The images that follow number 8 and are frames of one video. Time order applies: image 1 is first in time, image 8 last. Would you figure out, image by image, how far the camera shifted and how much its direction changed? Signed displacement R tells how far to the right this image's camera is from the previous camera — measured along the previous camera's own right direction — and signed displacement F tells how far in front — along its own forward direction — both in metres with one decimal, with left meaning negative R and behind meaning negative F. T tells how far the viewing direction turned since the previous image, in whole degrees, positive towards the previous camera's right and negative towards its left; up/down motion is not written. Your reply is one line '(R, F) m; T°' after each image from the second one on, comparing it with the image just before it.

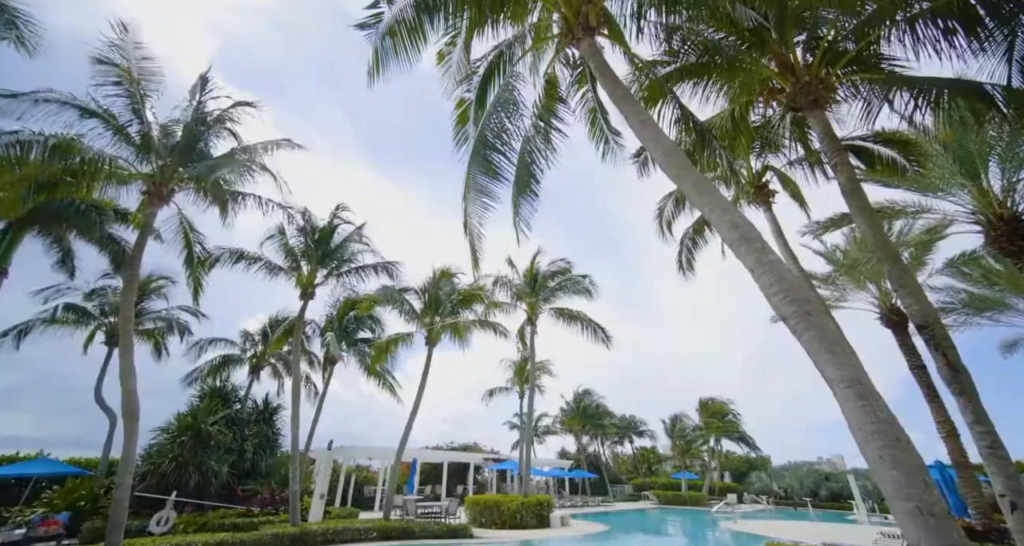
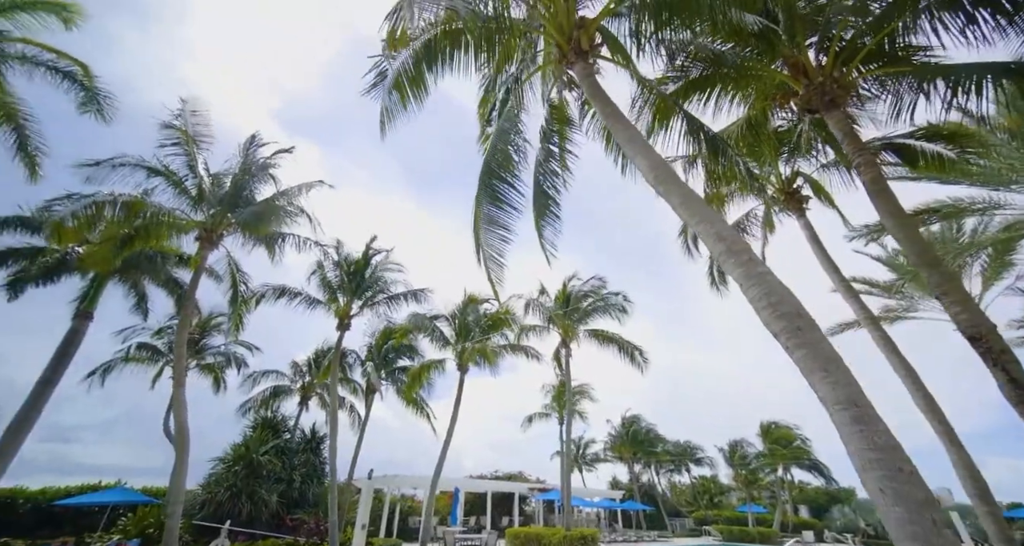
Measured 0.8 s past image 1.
(+0.7, -0.1) m; -6°
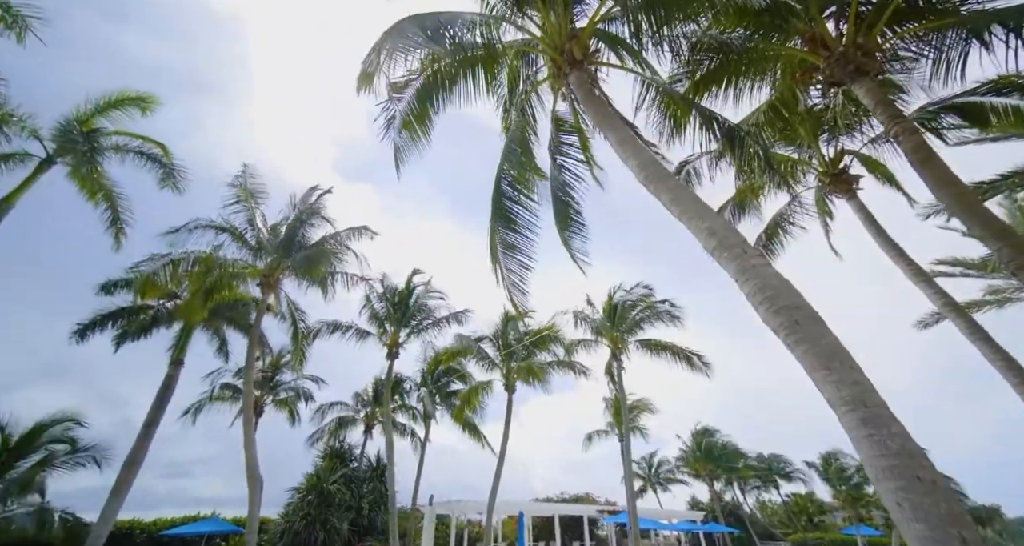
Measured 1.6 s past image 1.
(+0.8, 0.0) m; -8°
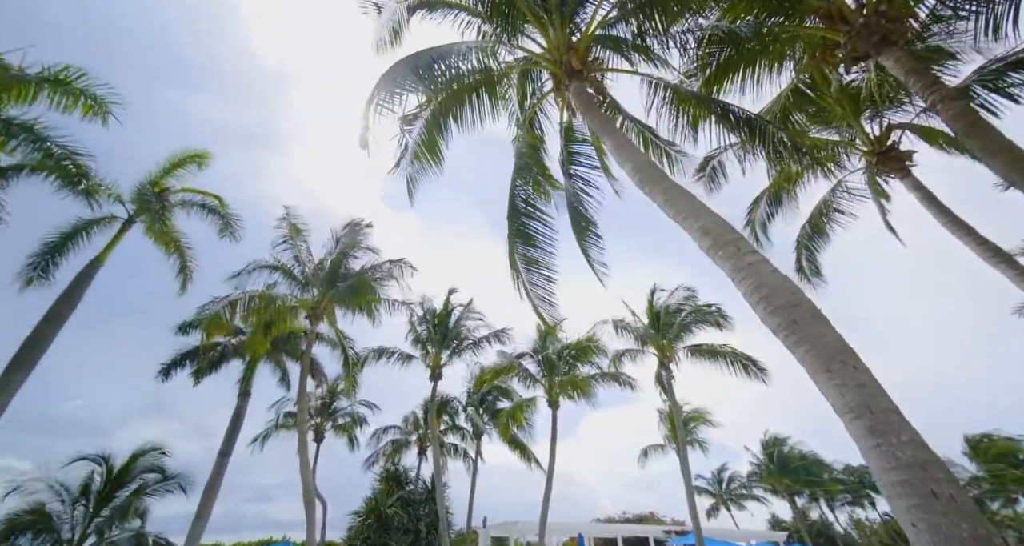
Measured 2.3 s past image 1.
(+0.7, 0.0) m; -7°
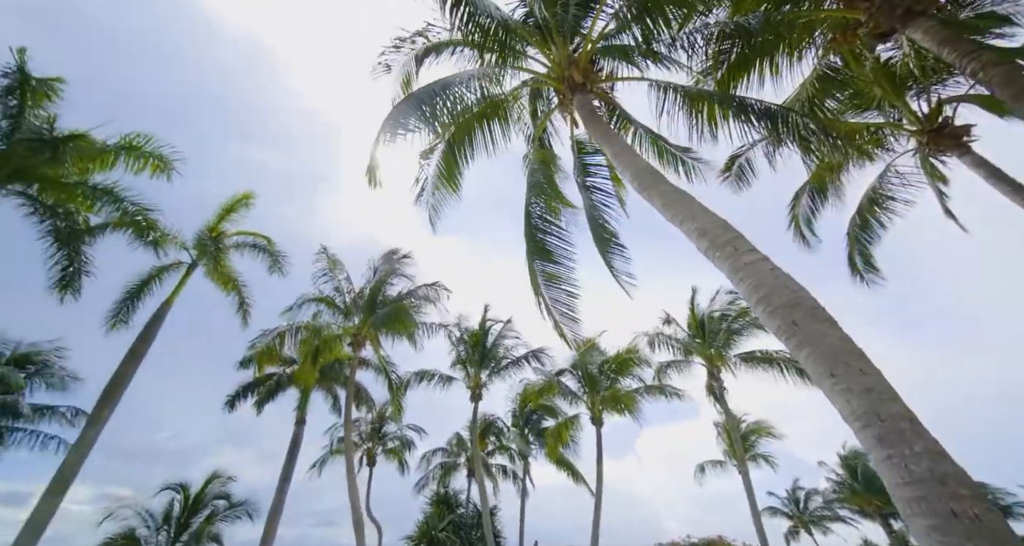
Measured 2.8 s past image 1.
(+0.6, 0.0) m; -7°
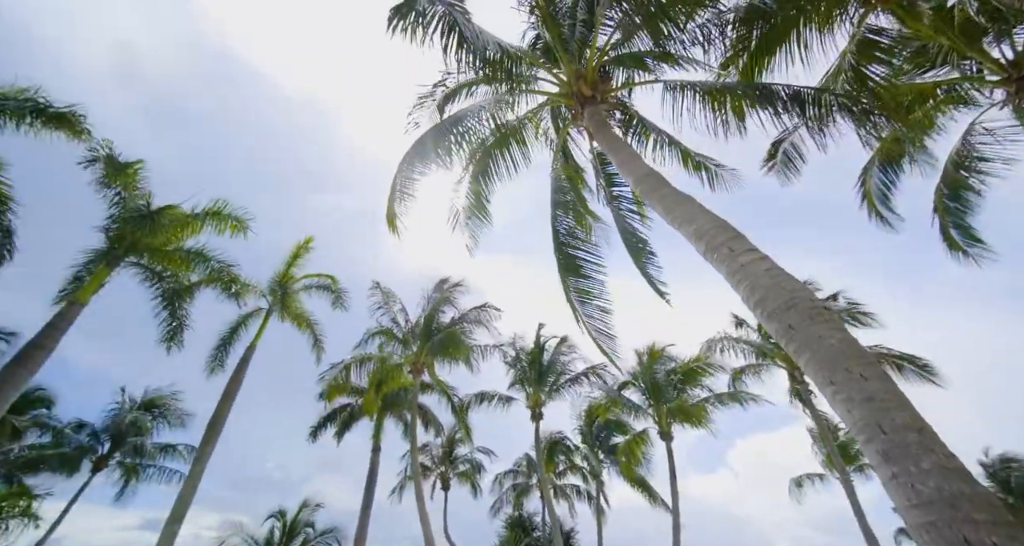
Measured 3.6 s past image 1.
(+0.8, +0.1) m; -10°
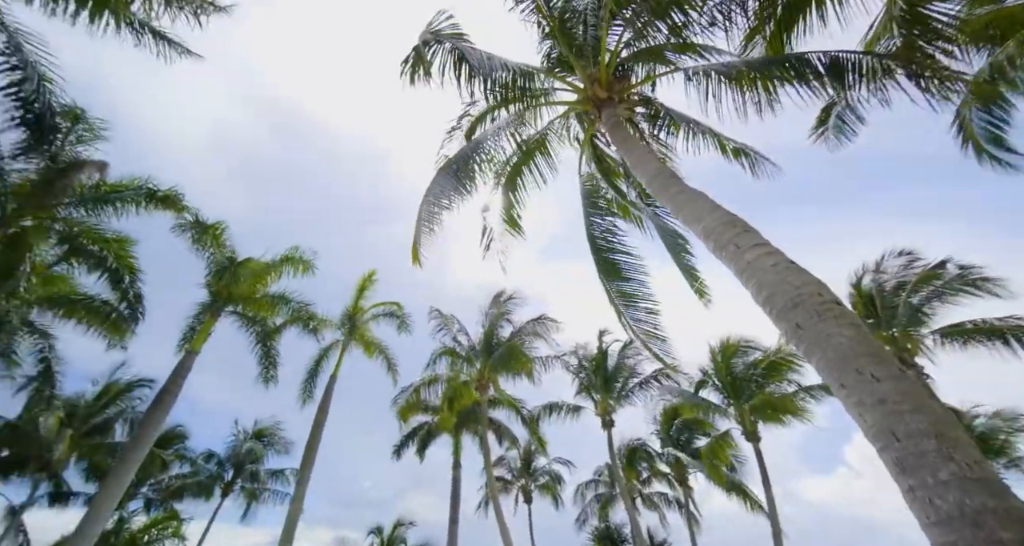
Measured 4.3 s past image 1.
(+0.7, +0.2) m; -10°
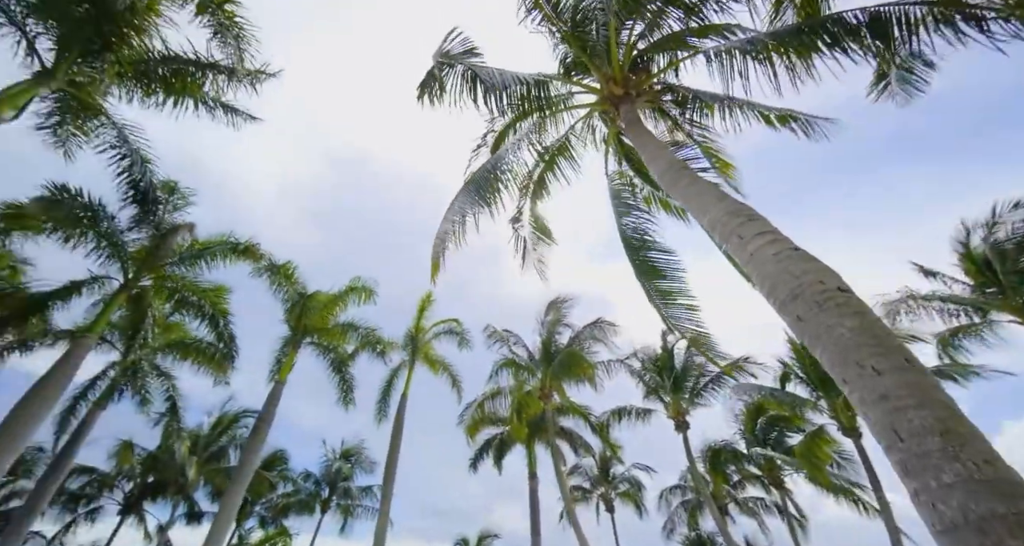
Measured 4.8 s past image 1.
(+0.7, +0.3) m; -10°
